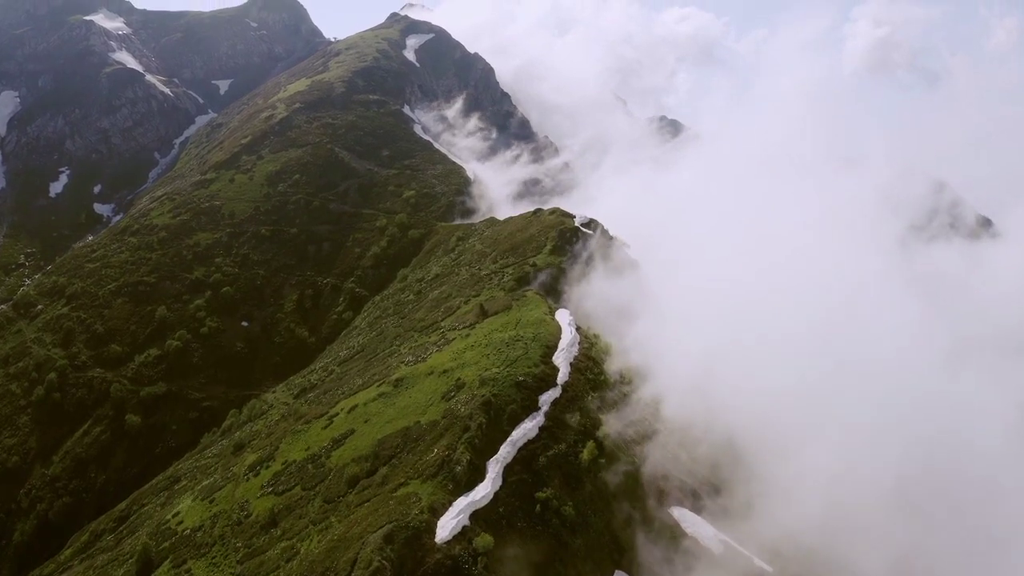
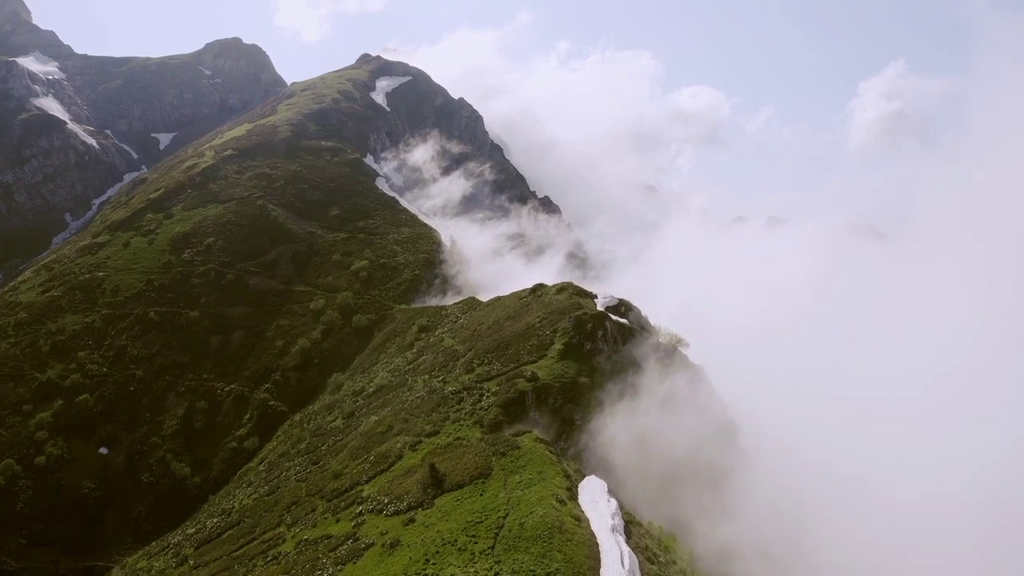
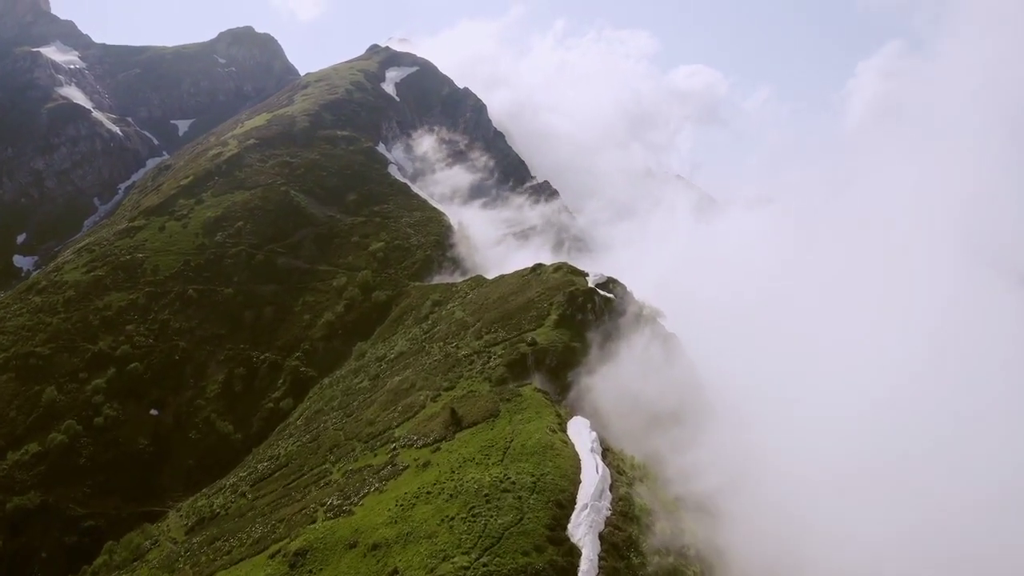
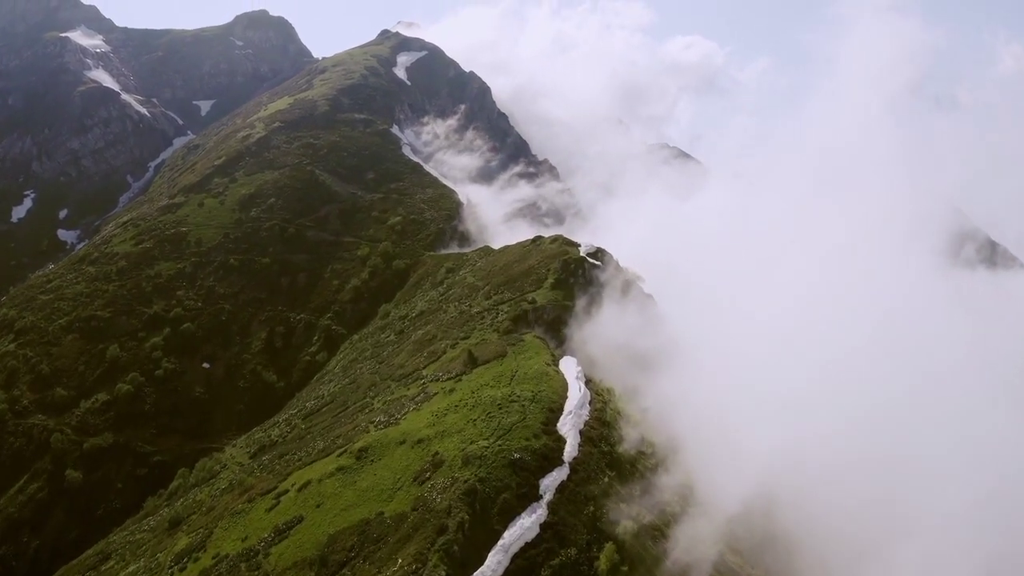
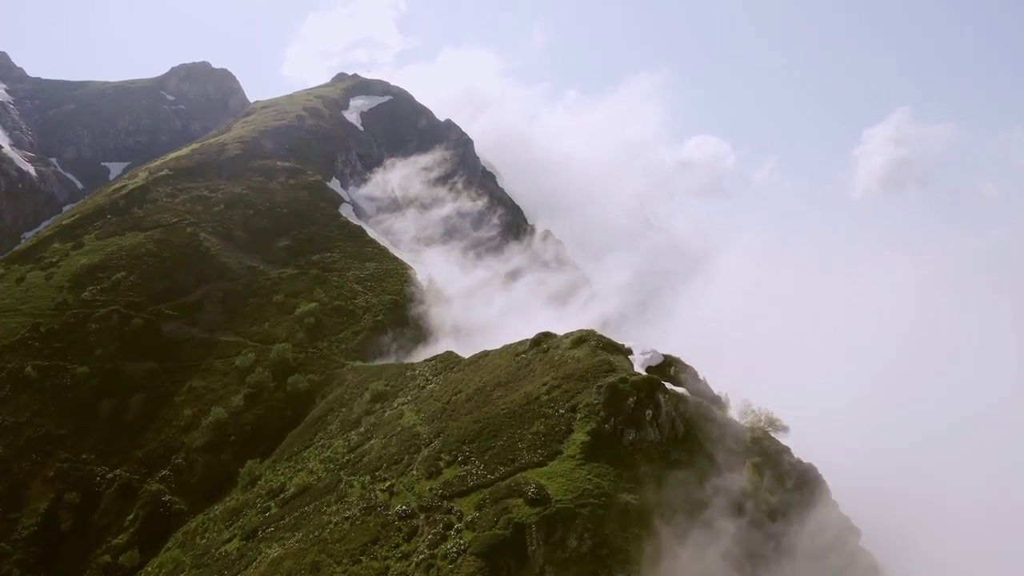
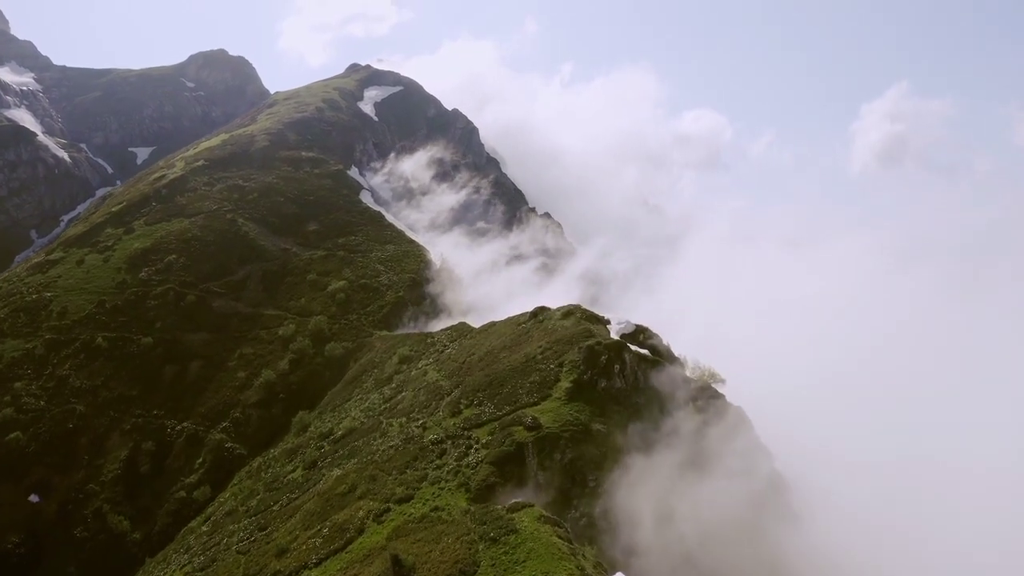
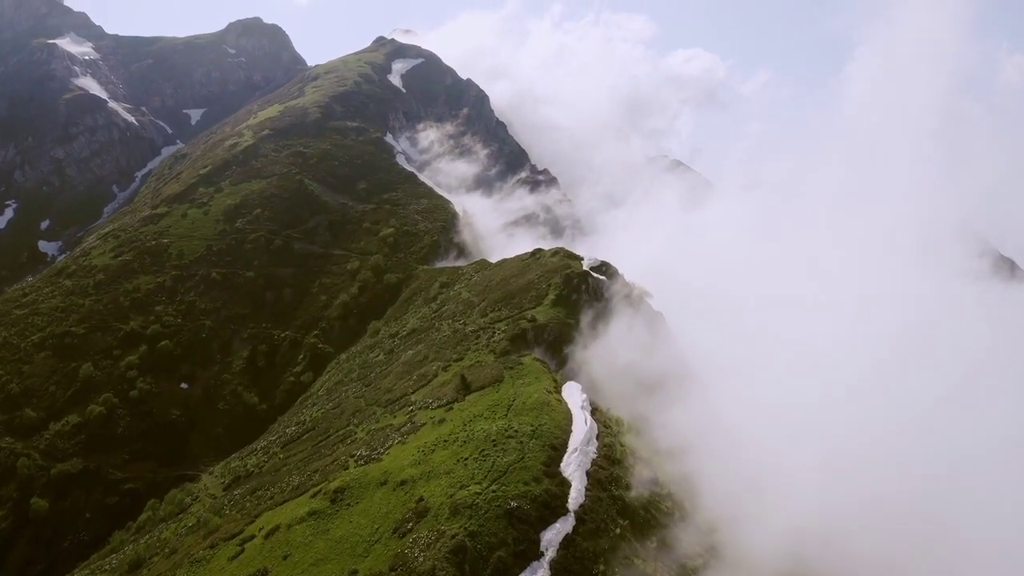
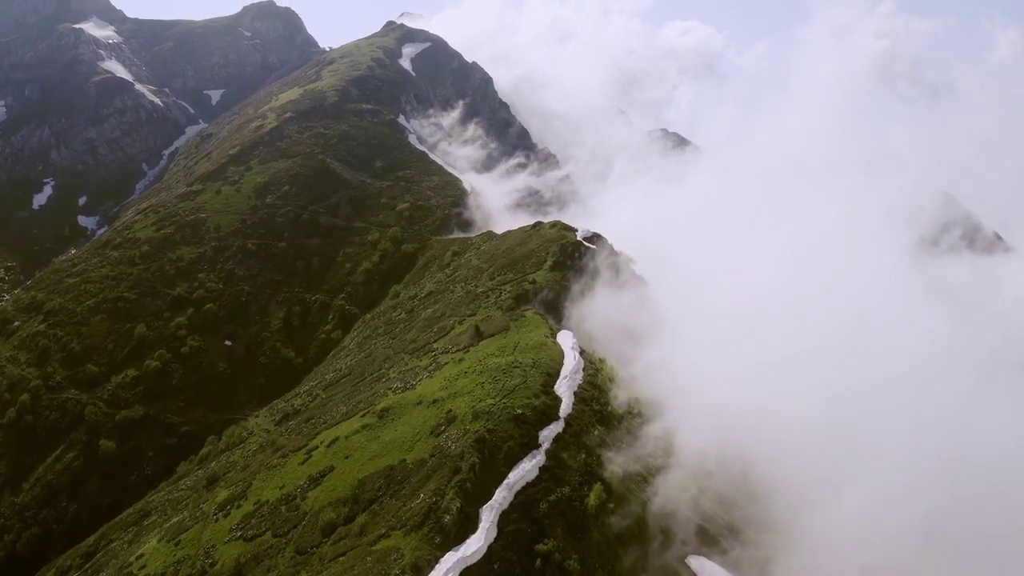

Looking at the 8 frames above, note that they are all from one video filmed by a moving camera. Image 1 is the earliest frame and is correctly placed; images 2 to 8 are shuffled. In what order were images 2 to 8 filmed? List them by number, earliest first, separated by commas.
8, 4, 7, 3, 2, 6, 5
